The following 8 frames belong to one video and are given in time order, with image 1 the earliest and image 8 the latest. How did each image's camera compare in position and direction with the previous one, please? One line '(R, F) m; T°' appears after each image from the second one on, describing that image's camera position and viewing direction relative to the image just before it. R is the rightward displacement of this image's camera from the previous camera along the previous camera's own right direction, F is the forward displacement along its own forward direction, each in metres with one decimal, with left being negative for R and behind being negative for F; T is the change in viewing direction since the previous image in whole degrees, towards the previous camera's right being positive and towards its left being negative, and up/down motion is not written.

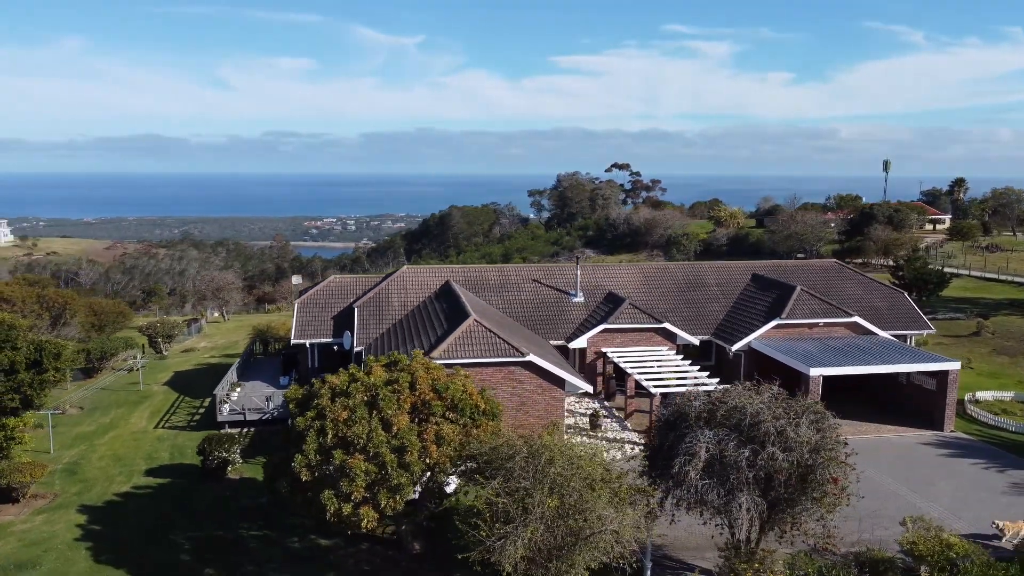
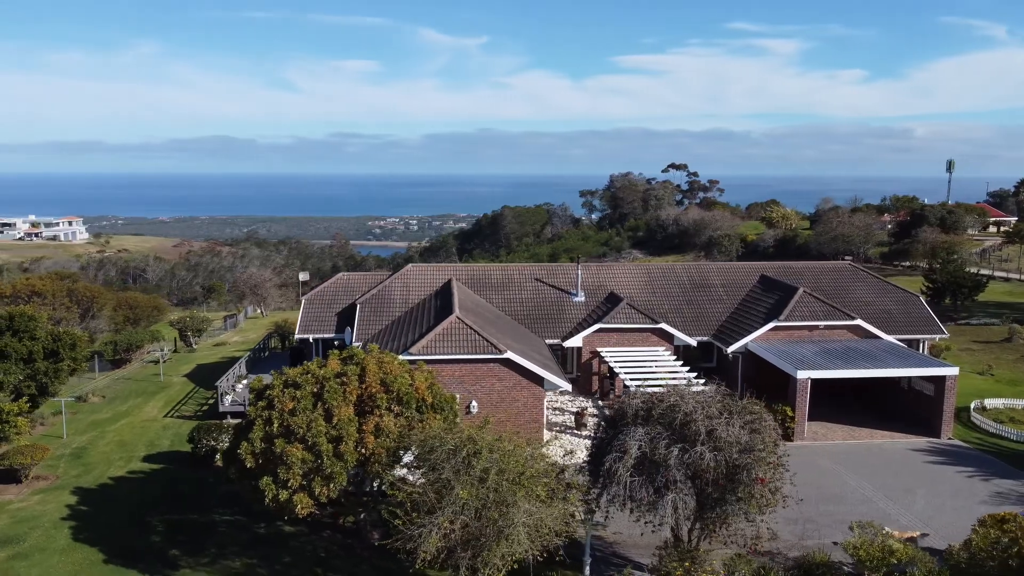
(+2.2, -0.2) m; -4°
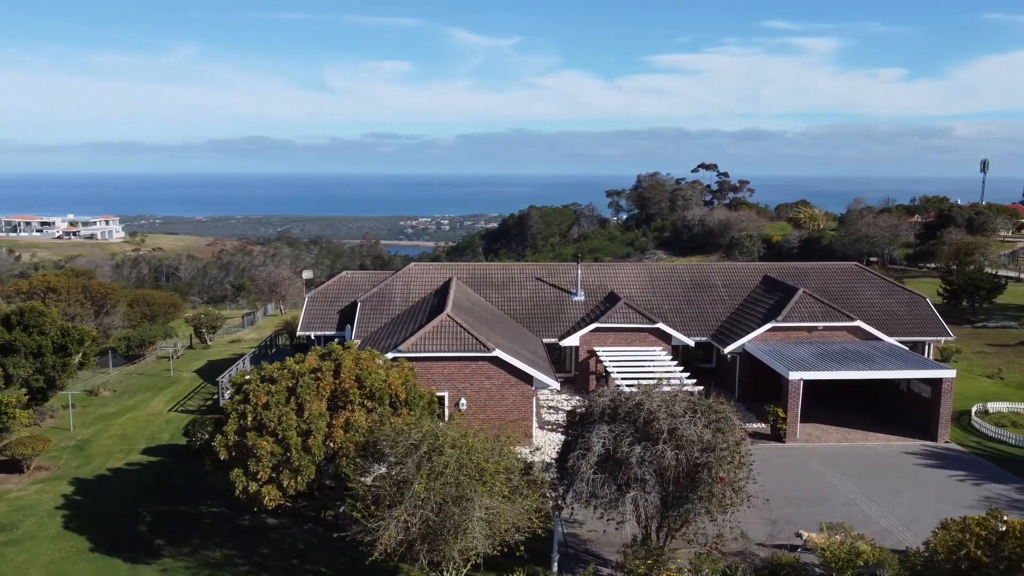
(+1.1, -0.1) m; -2°
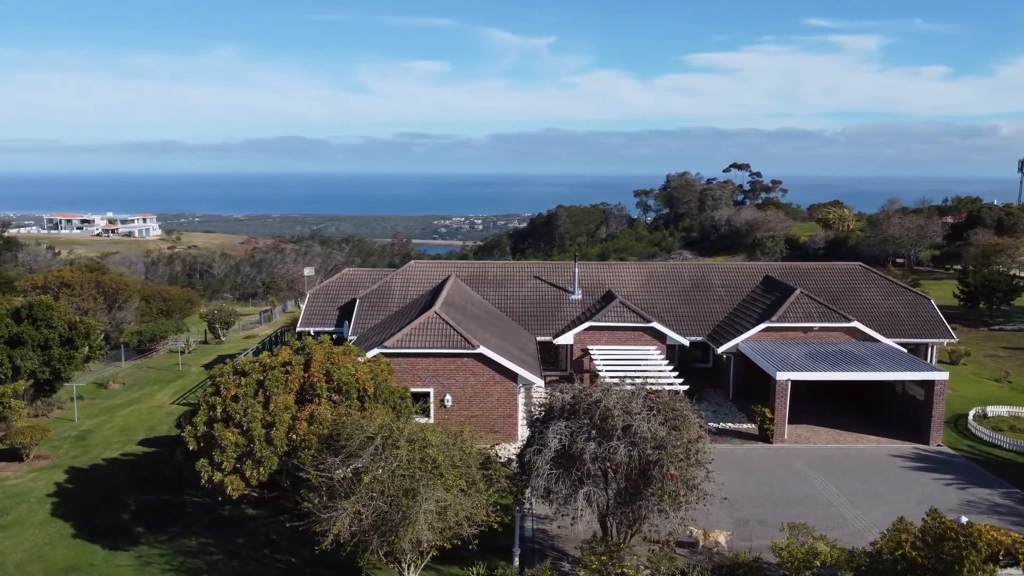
(+1.3, -0.1) m; -2°
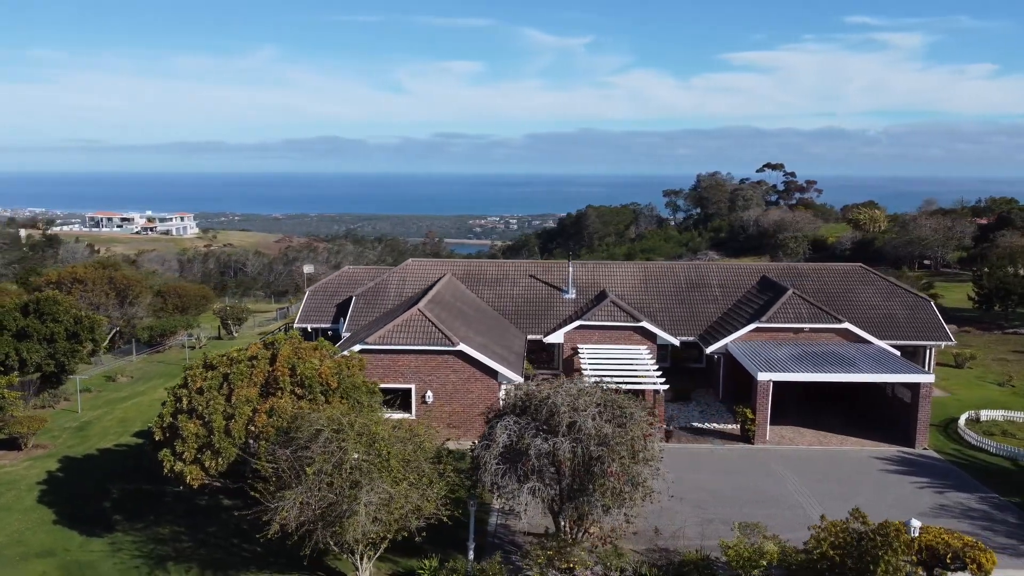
(+1.5, -0.2) m; -2°
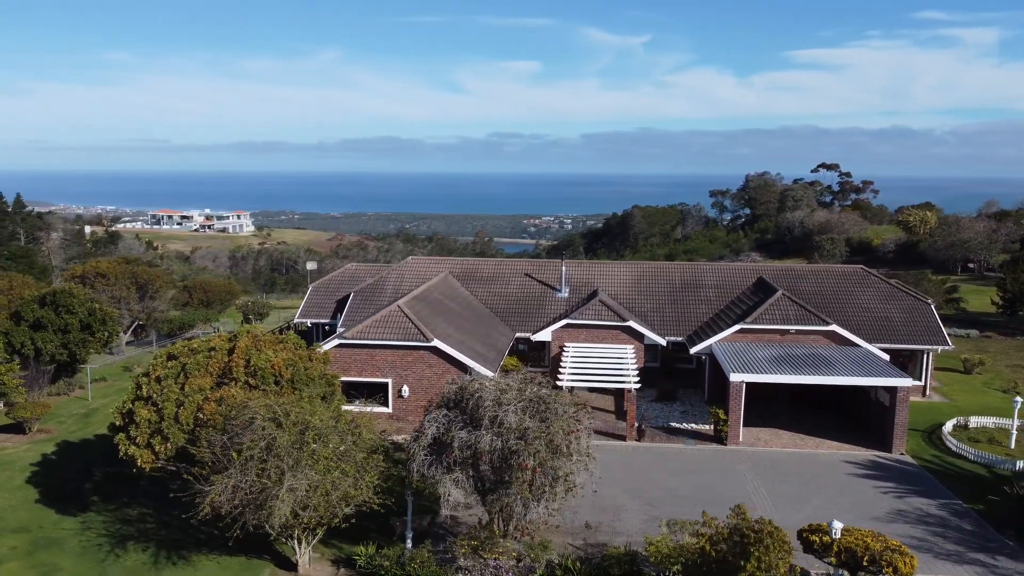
(+2.2, -0.3) m; -3°
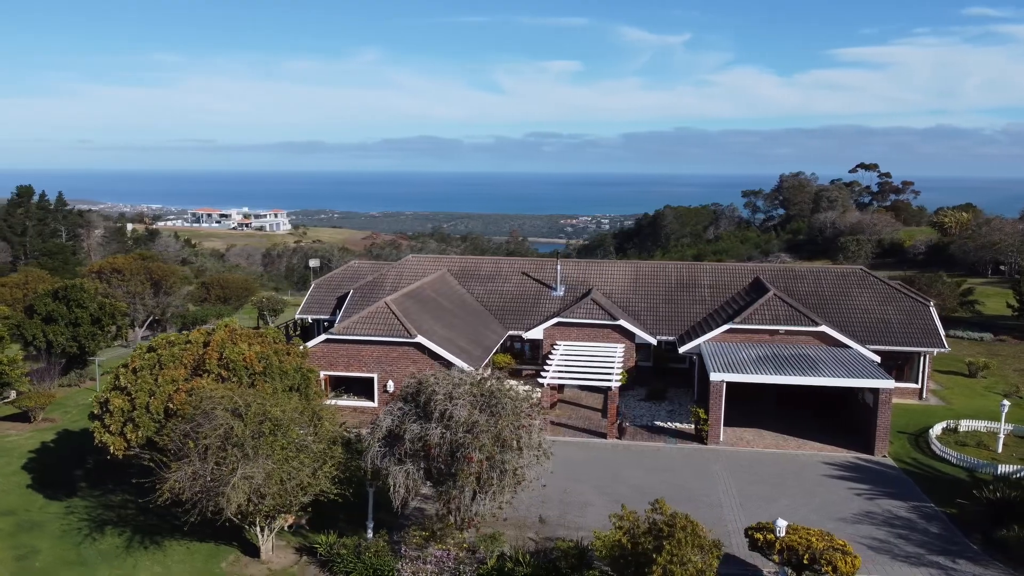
(+1.5, -0.2) m; -2°
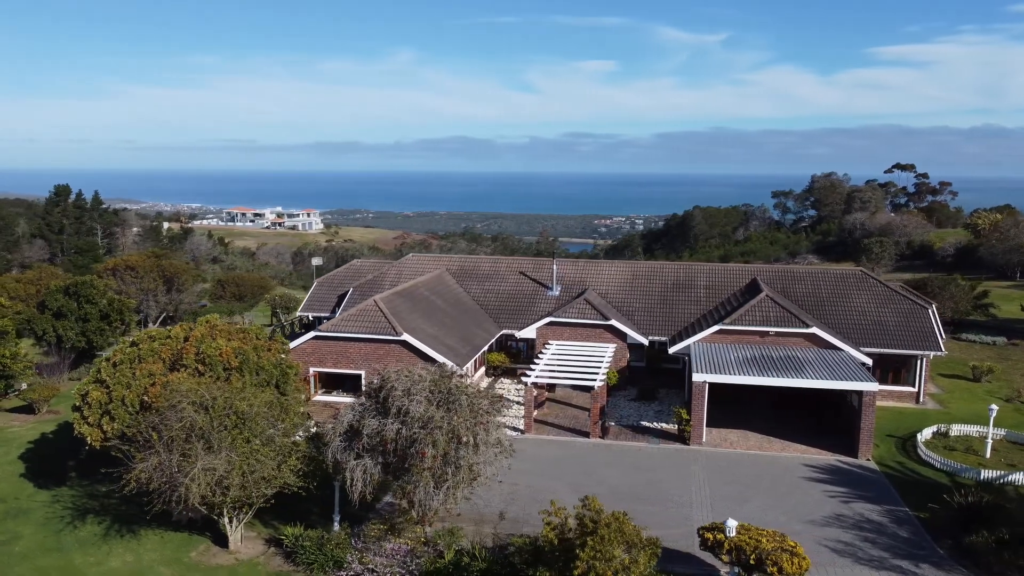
(+1.4, -0.2) m; -2°
